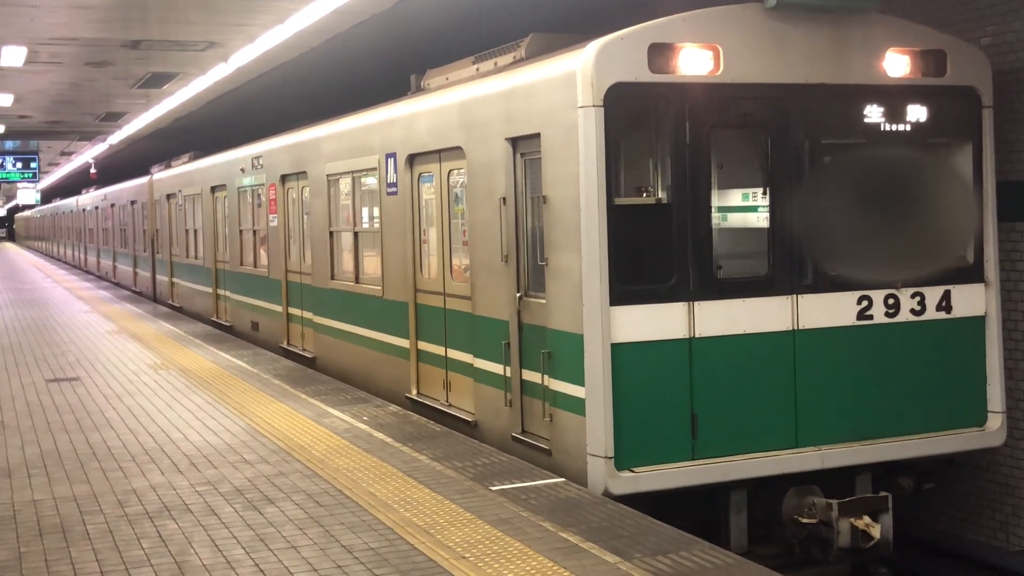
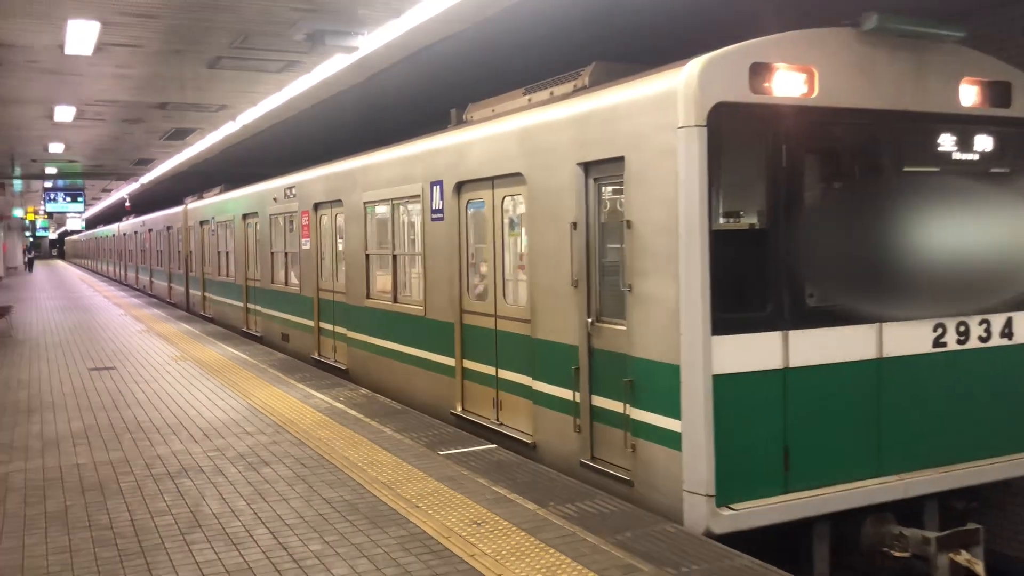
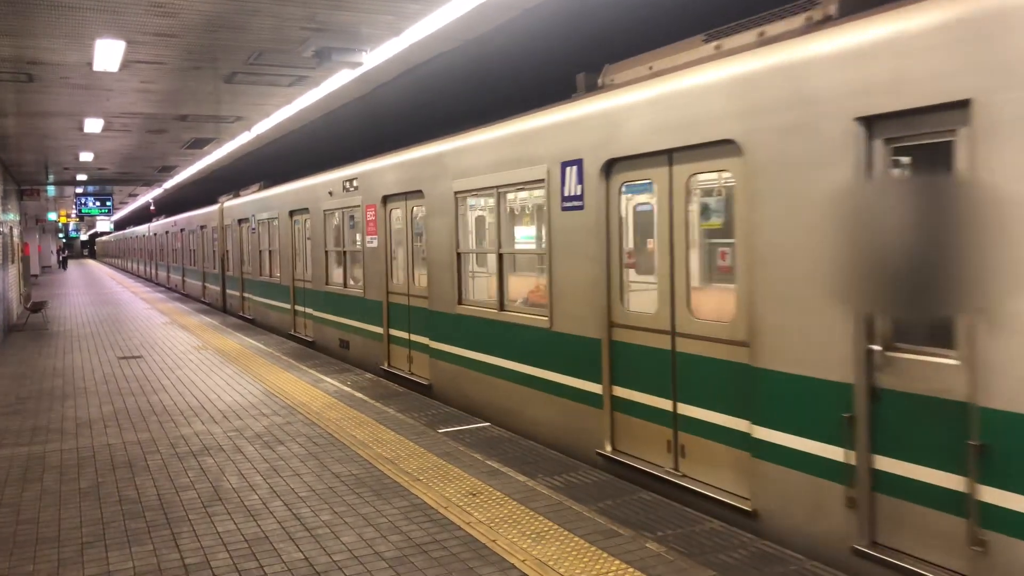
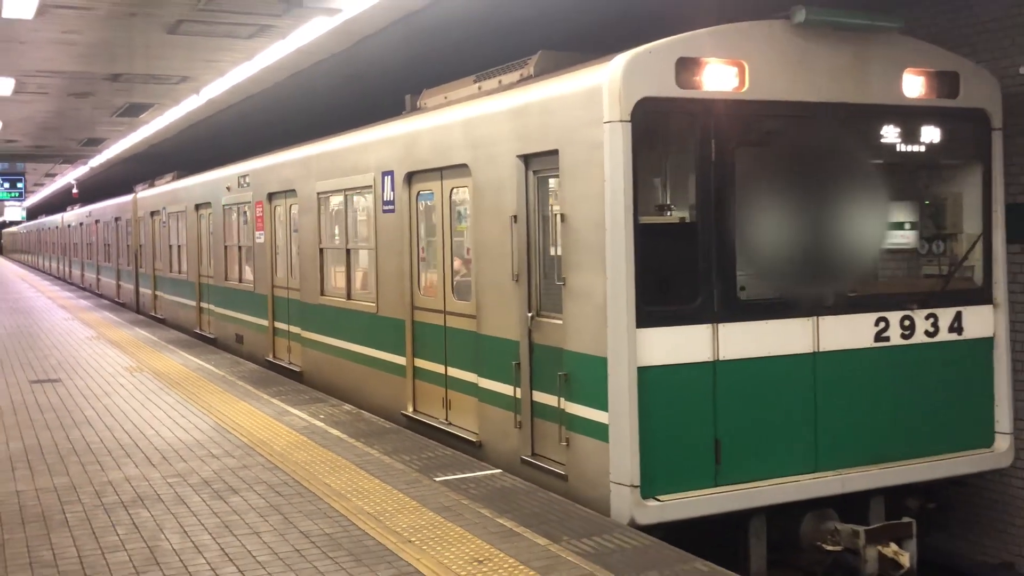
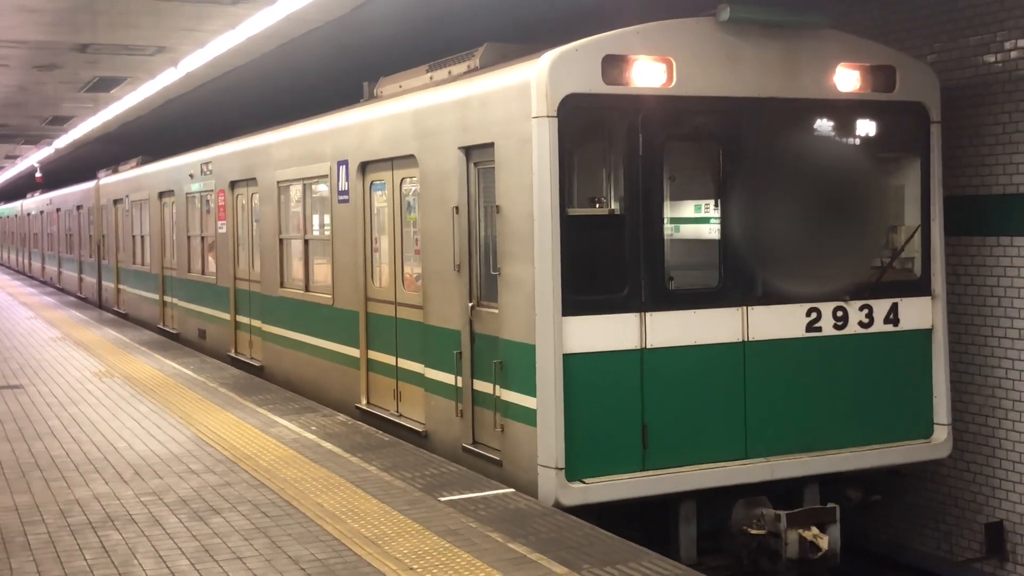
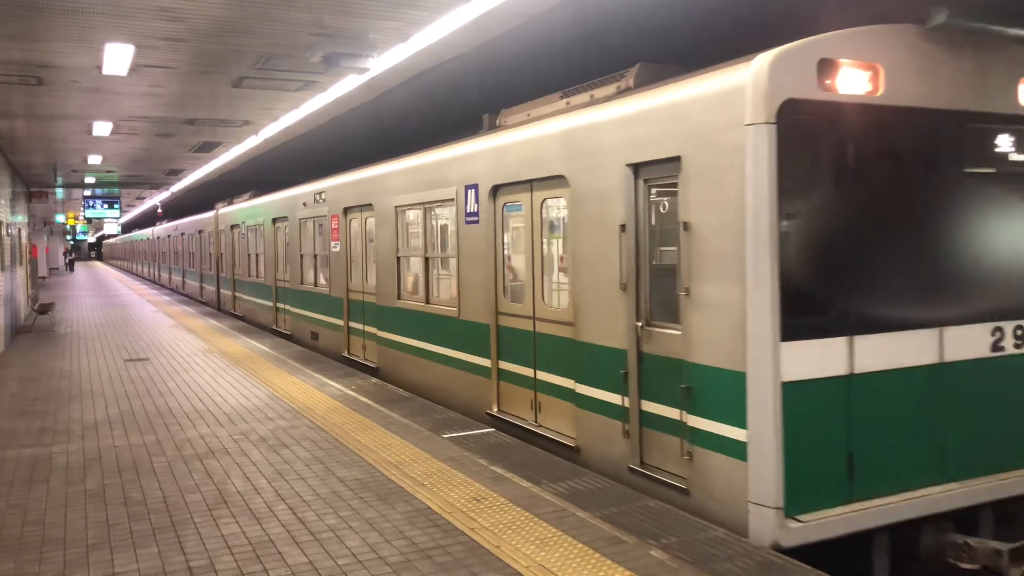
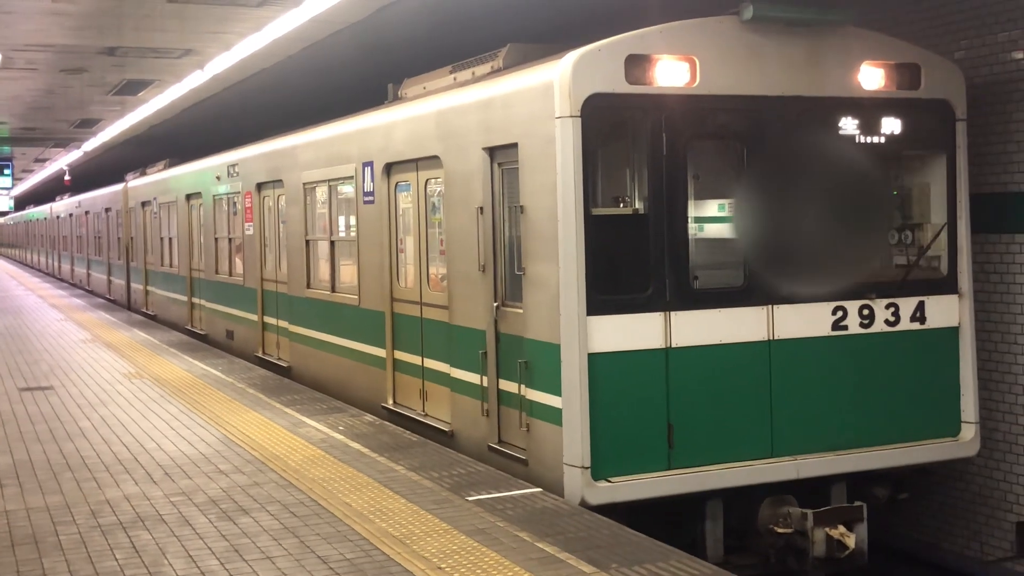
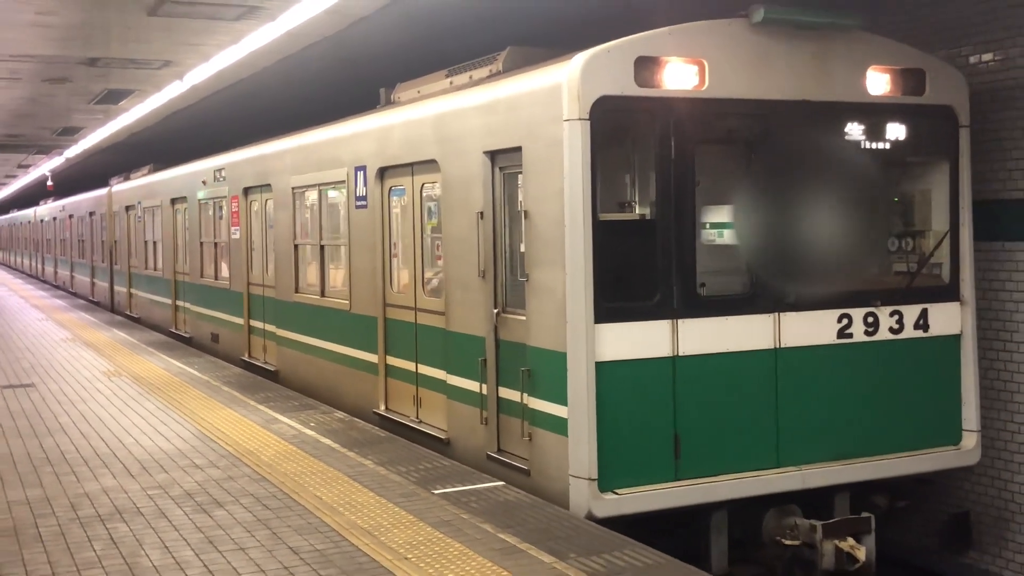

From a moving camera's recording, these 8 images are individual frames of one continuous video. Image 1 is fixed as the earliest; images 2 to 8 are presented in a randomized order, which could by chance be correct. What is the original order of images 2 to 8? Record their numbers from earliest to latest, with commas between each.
7, 5, 8, 4, 2, 6, 3
